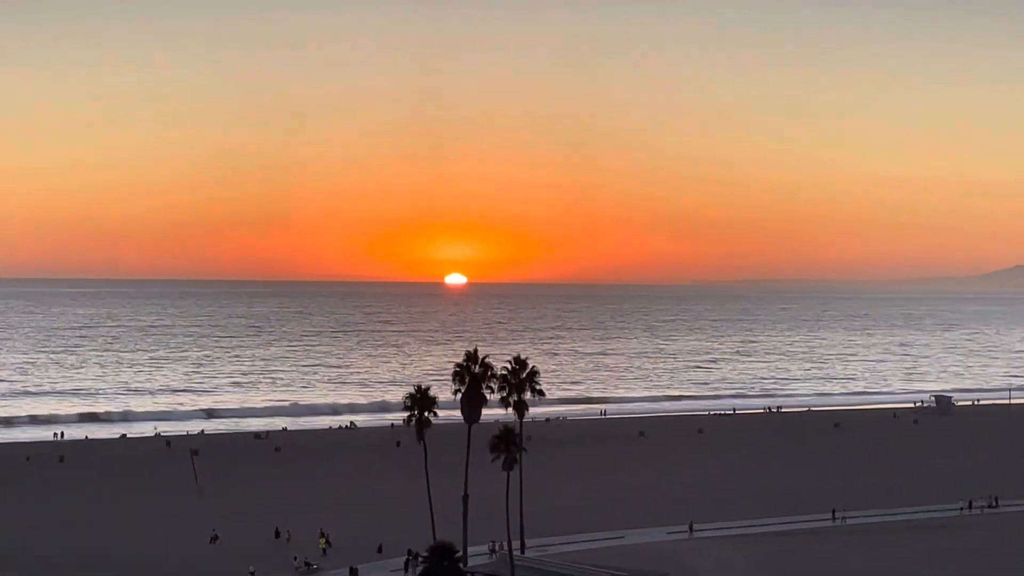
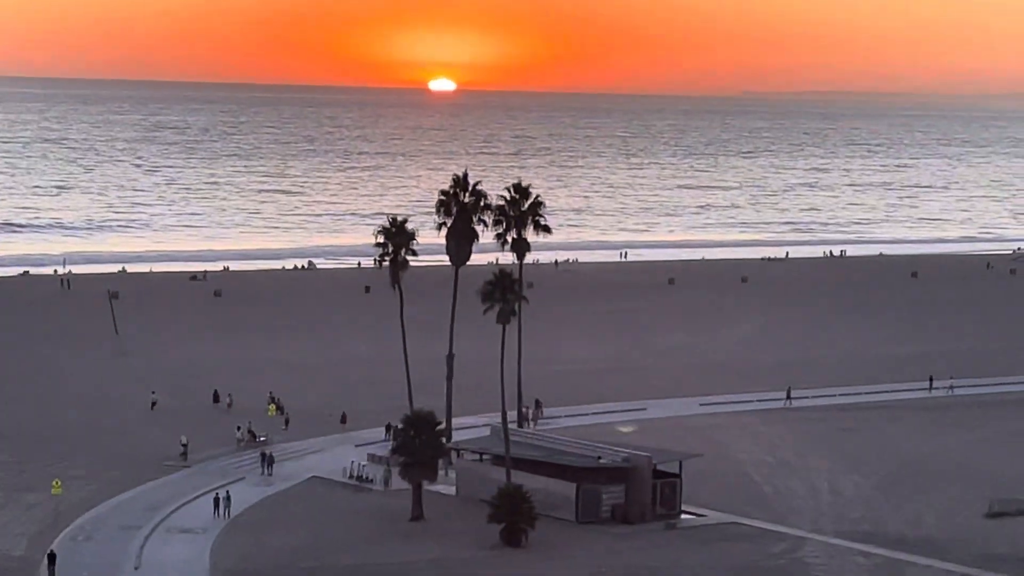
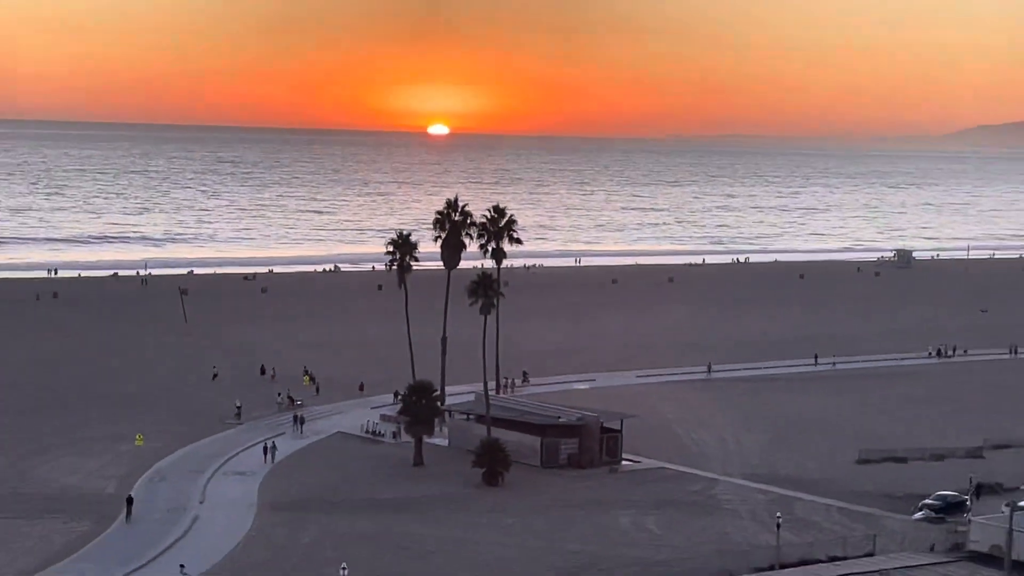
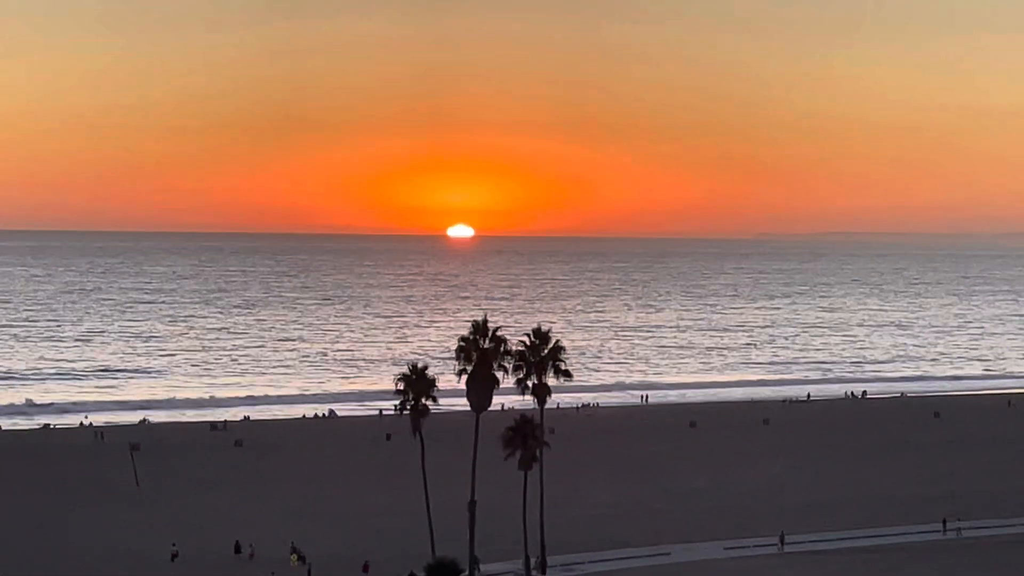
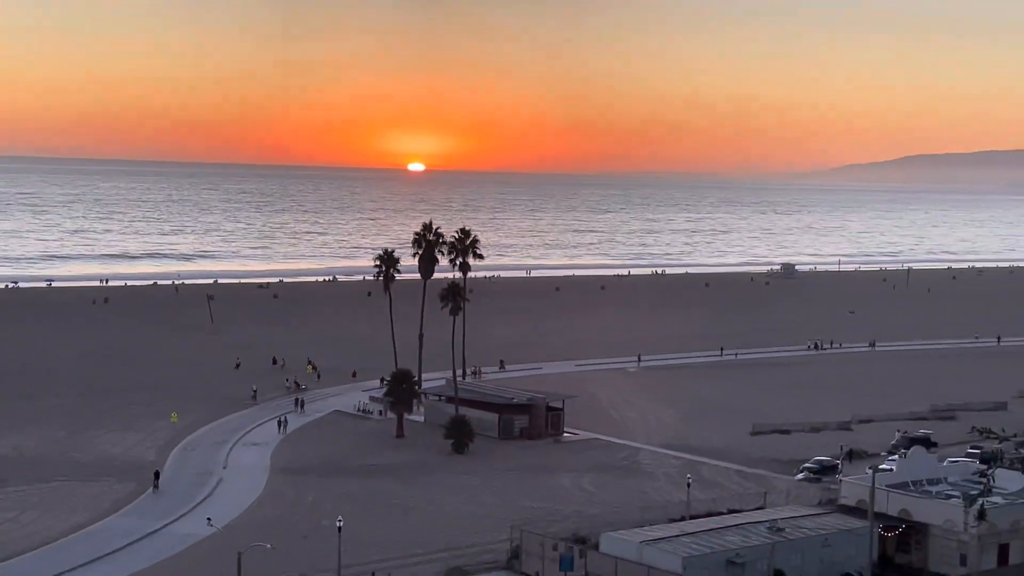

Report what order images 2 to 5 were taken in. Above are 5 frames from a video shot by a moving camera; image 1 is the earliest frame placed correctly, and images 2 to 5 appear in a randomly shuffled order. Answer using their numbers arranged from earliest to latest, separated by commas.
4, 2, 3, 5
